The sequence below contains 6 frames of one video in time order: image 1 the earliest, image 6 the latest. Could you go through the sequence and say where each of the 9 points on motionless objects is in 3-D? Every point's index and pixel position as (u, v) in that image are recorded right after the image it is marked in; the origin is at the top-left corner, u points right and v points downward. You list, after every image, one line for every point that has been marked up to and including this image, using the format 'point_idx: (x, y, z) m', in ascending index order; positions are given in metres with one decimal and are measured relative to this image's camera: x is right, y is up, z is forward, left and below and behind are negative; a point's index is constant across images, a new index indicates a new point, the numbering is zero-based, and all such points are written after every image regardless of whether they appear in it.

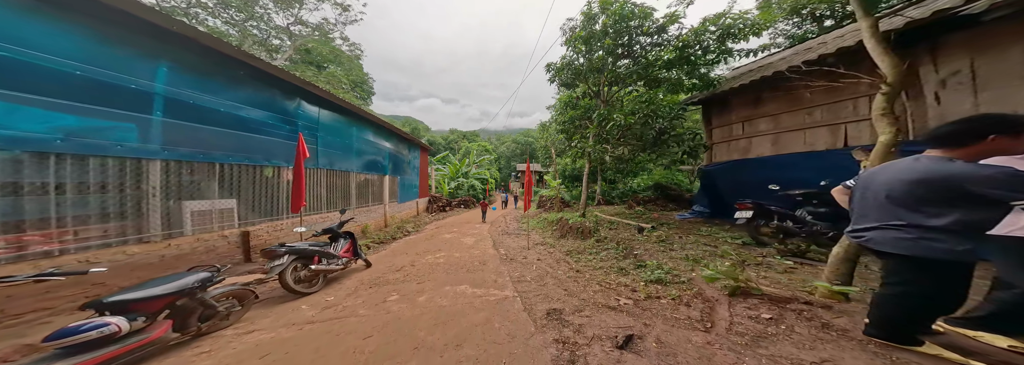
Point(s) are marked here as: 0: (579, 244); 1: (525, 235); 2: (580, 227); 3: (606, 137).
0: (+1.8, -1.8, +7.2) m
1: (+0.4, -2.2, +10.2) m
2: (+2.1, -1.4, +8.1) m
3: (+2.9, +1.3, +7.6) m
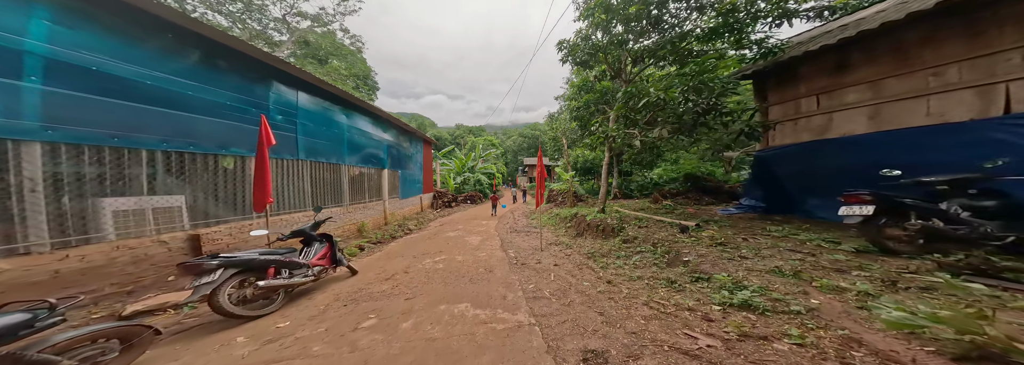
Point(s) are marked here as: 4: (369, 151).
0: (+2.1, -1.5, +6.1) m
1: (+0.8, -1.9, +9.2) m
2: (+2.5, -1.2, +7.1) m
3: (+3.2, +1.6, +6.5) m
4: (-5.3, +1.1, +9.5) m
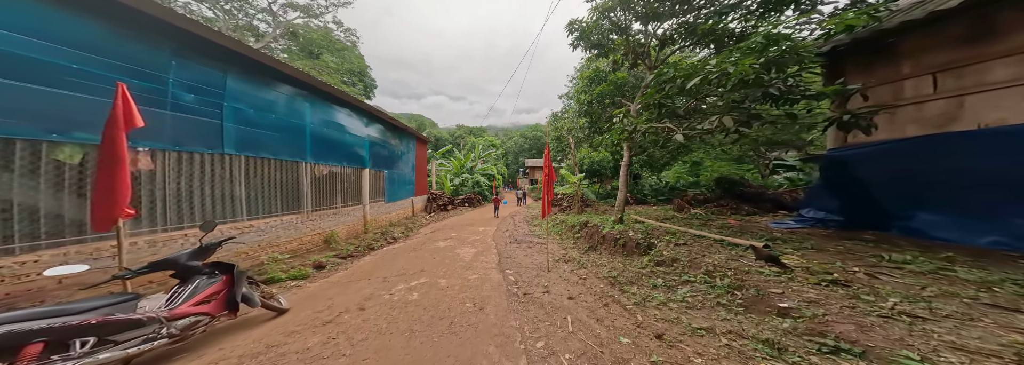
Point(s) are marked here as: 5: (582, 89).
0: (+2.1, -1.6, +4.8) m
1: (+0.8, -2.0, +7.9) m
2: (+2.5, -1.3, +5.8) m
3: (+3.2, +1.5, +5.2) m
4: (-5.3, +1.0, +8.2) m
5: (+2.8, +3.6, +9.9) m
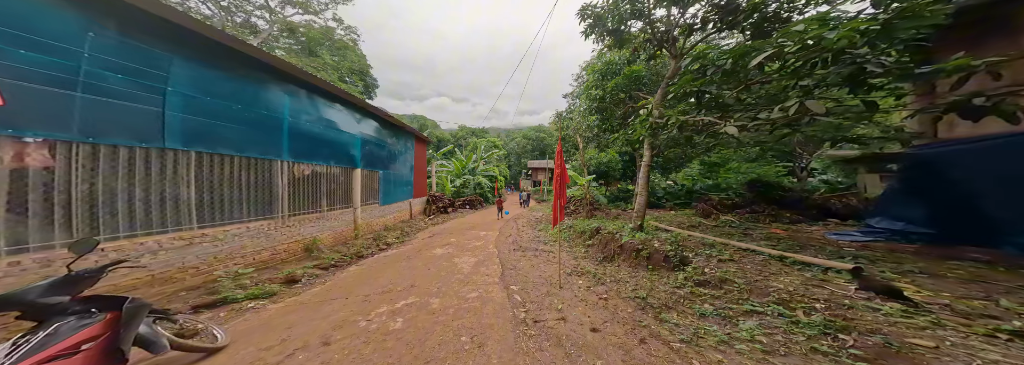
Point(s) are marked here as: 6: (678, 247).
0: (+2.2, -1.6, +4.0) m
1: (+1.0, -2.1, +7.1) m
2: (+2.6, -1.3, +5.0) m
3: (+3.4, +1.5, +4.4) m
4: (-5.1, +1.0, +7.5) m
5: (+3.0, +3.5, +9.2) m
6: (+3.0, -1.2, +4.5) m
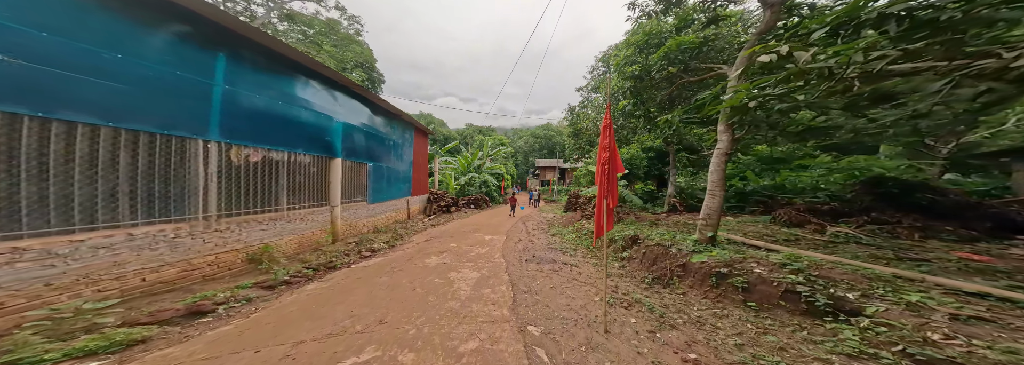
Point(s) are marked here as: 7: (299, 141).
0: (+2.4, -1.5, +2.3) m
1: (+1.2, -1.9, +5.5) m
2: (+2.8, -1.2, +3.3) m
3: (+3.6, +1.6, +2.7) m
4: (-4.8, +1.2, +6.0) m
5: (+3.4, +3.6, +7.5) m
6: (+3.3, -1.0, +2.8) m
7: (-4.7, +0.9, +5.5) m
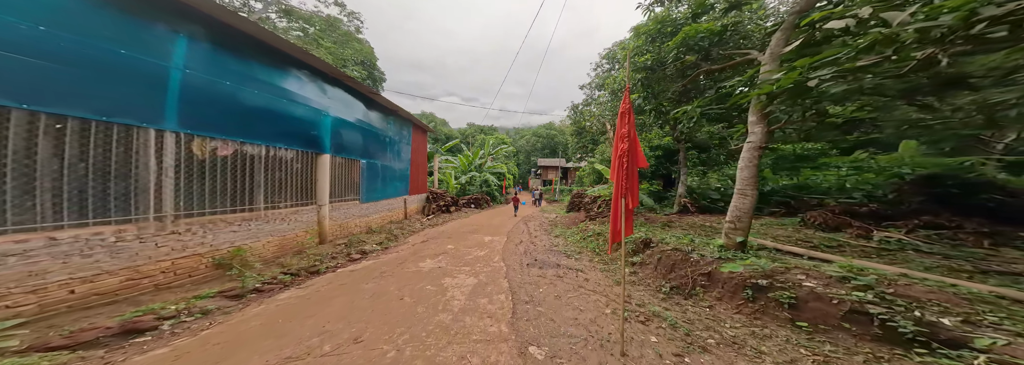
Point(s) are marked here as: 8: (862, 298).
0: (+2.4, -1.4, +1.8) m
1: (+1.2, -1.9, +5.0) m
2: (+2.8, -1.1, +2.8) m
3: (+3.6, +1.6, +2.2) m
4: (-4.8, +1.3, +5.5) m
5: (+3.4, +3.7, +7.0) m
6: (+3.2, -1.0, +2.3) m
7: (-4.7, +1.0, +5.0) m
8: (+3.1, -1.0, +2.3) m
